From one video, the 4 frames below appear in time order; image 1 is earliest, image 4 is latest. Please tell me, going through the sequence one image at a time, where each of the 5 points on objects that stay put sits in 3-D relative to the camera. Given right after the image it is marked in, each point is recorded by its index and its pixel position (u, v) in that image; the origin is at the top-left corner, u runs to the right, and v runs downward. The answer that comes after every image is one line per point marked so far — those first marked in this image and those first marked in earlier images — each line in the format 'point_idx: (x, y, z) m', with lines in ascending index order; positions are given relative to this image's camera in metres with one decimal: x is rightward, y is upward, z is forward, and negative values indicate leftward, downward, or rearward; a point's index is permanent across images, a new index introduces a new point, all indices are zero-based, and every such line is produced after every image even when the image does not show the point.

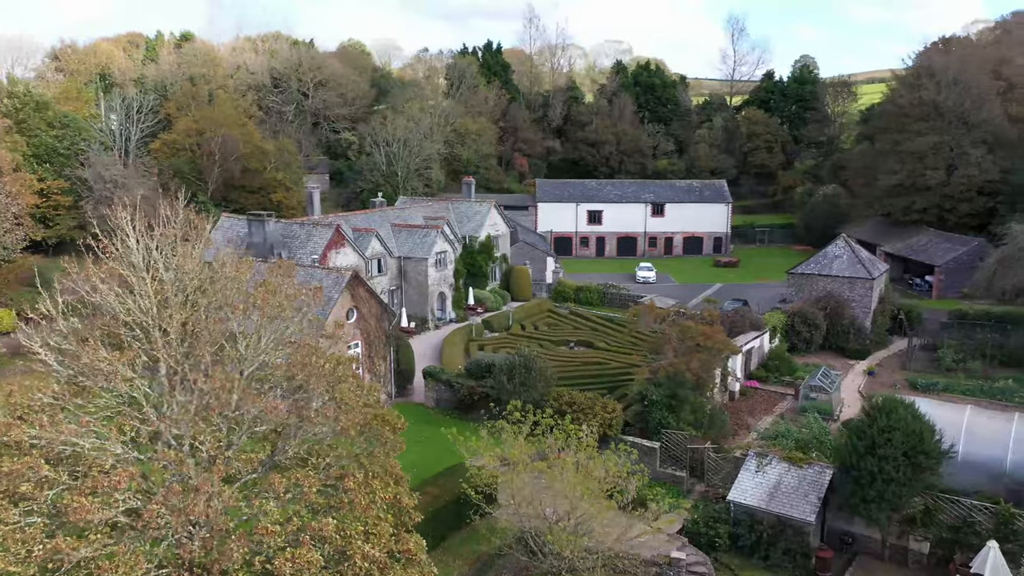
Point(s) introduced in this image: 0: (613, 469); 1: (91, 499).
0: (+2.5, -4.3, +19.5) m
1: (-5.4, -2.7, +10.4) m
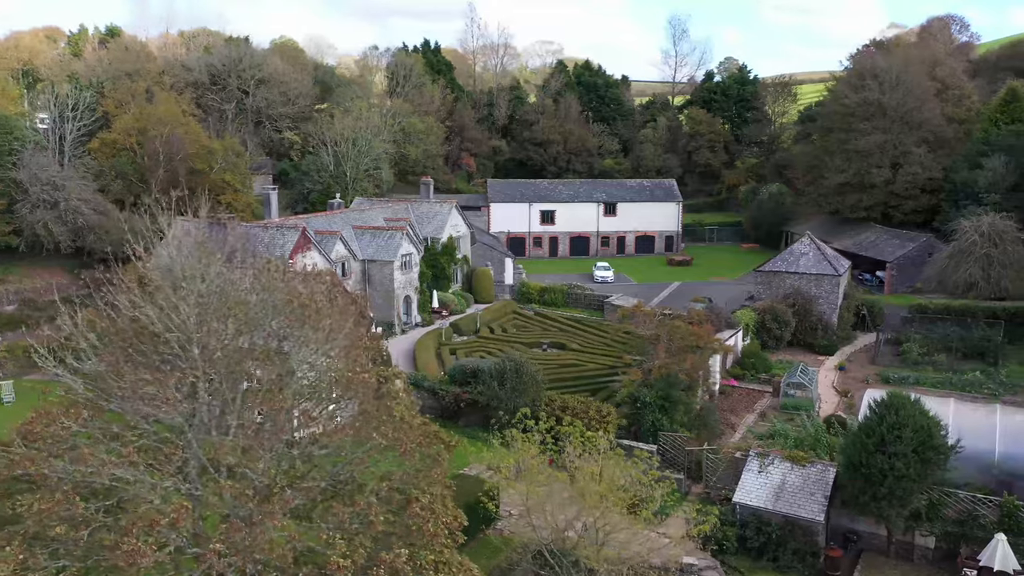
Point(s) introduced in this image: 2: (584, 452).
0: (+2.9, -4.3, +19.0) m
1: (-4.2, -2.8, +9.2) m
2: (+1.8, -4.0, +19.5) m
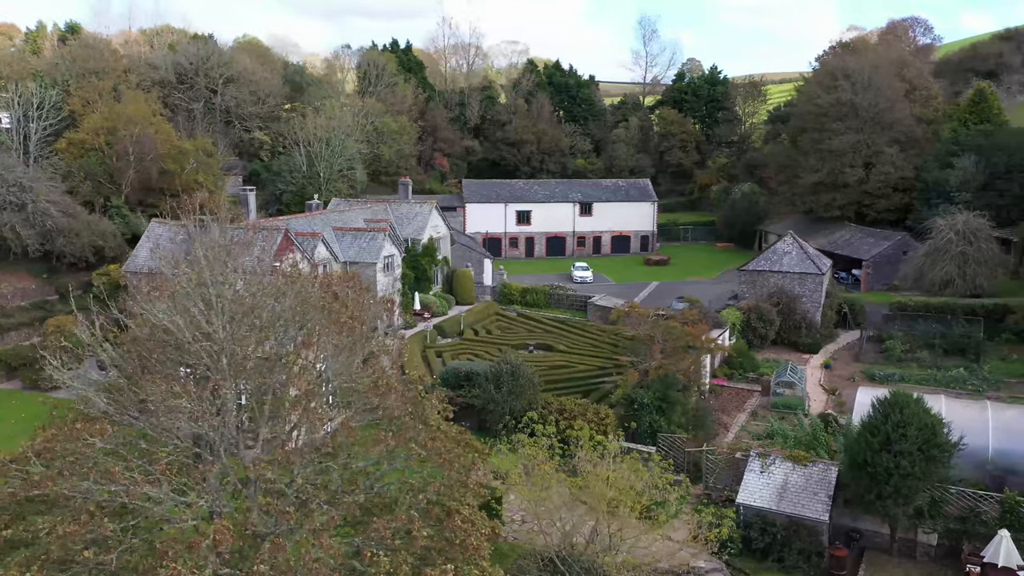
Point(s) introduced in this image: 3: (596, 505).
0: (+3.1, -4.4, +18.7) m
1: (-3.5, -2.9, +8.6) m
2: (+2.0, -4.0, +19.2) m
3: (+1.8, -4.7, +17.8) m
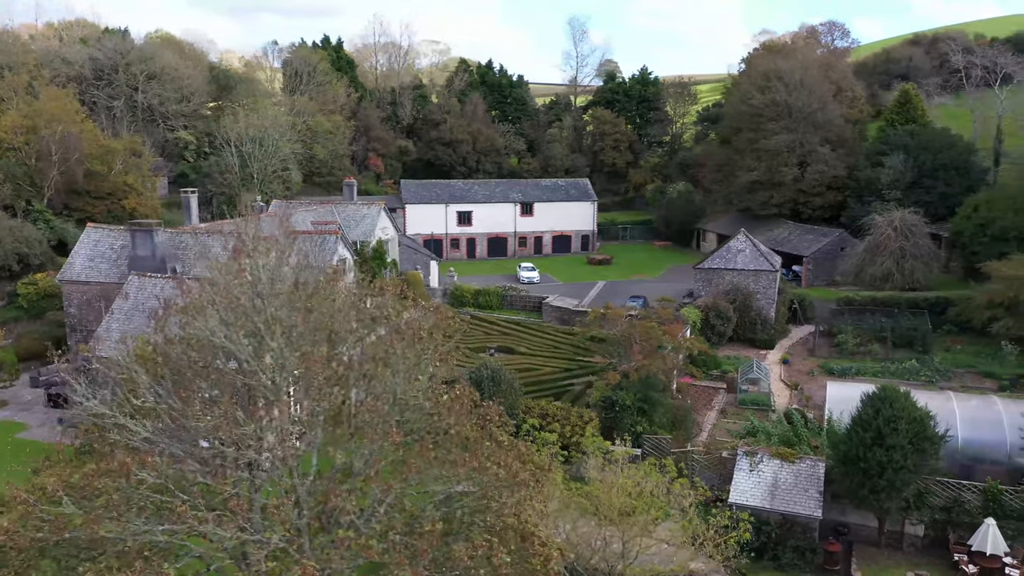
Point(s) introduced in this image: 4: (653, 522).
0: (+3.3, -4.4, +18.4) m
1: (-2.4, -3.0, +7.6) m
2: (+2.0, -4.0, +18.7) m
3: (+2.1, -4.8, +17.3) m
4: (+2.9, -5.0, +17.5) m
